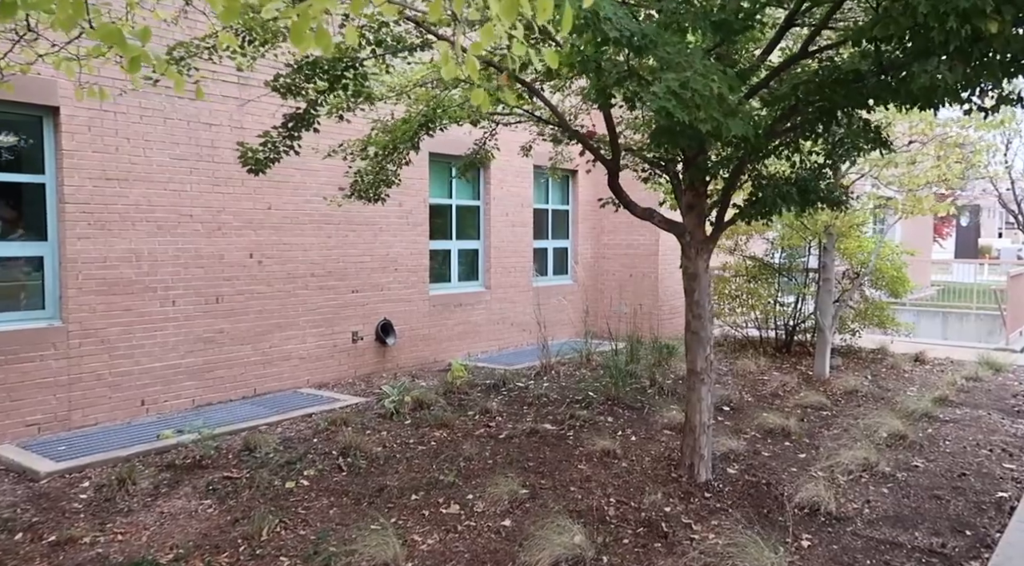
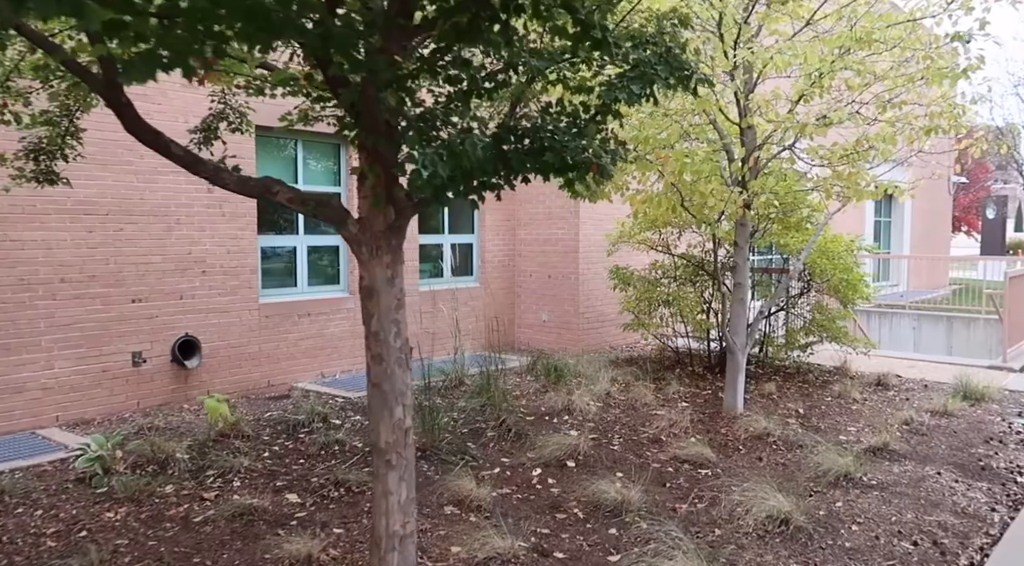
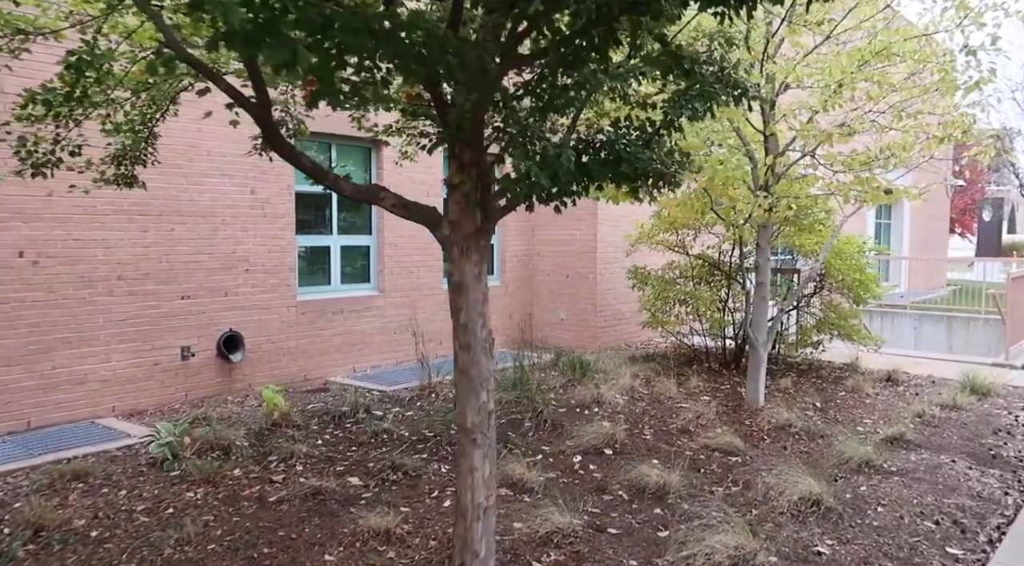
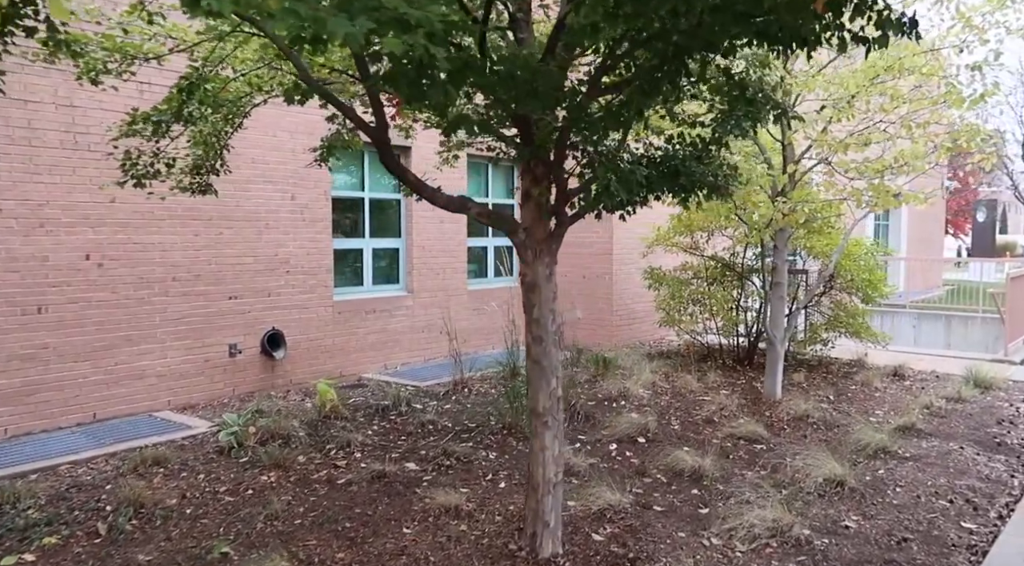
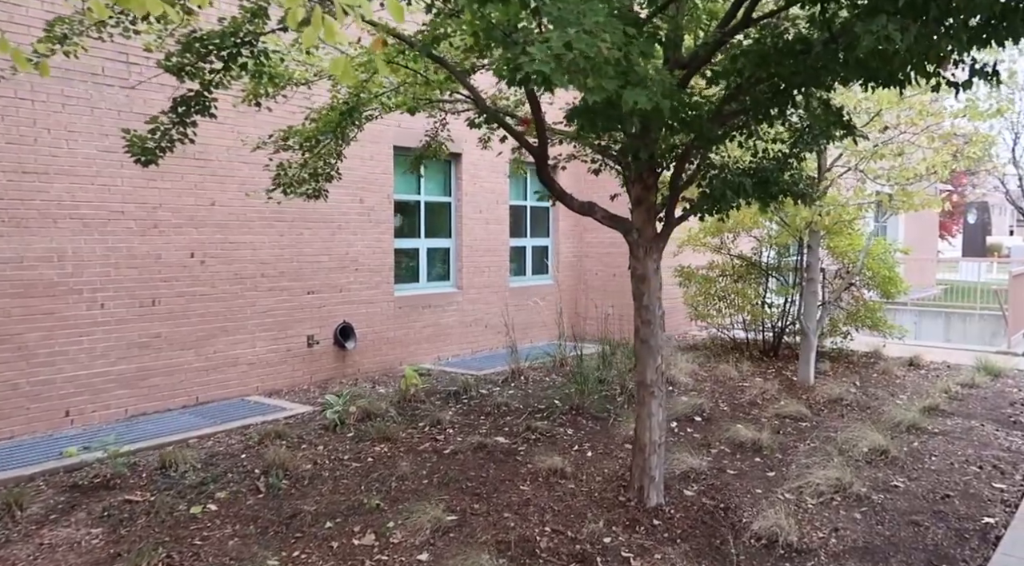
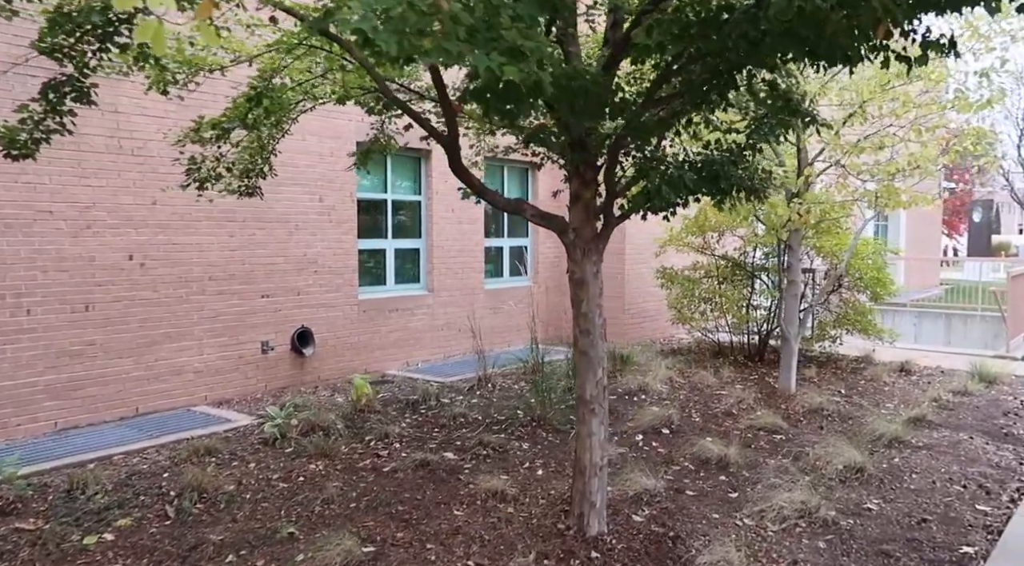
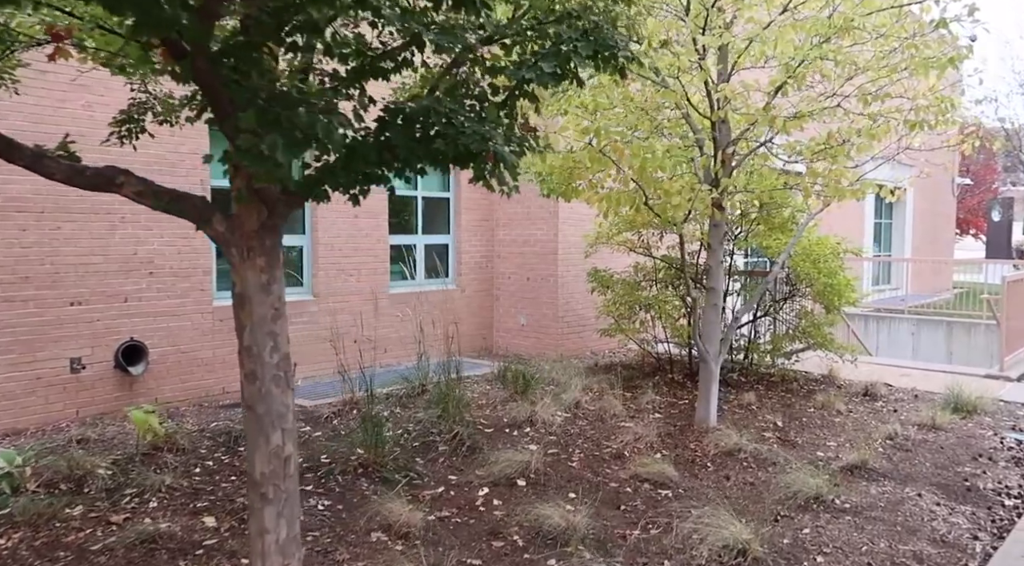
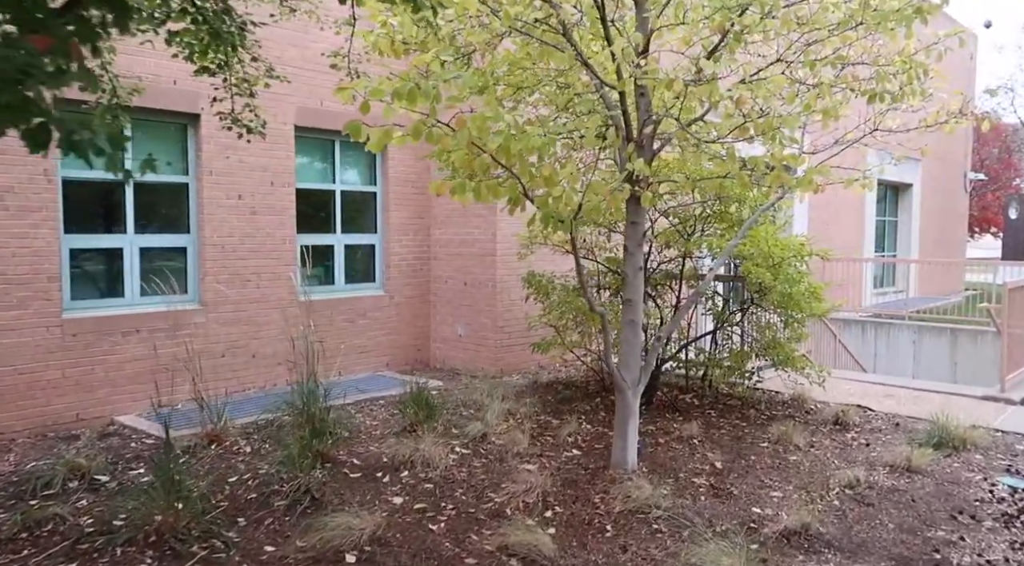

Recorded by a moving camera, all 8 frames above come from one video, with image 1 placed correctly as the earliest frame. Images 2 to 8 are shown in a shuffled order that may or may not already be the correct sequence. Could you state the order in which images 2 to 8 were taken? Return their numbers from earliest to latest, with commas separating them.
5, 6, 4, 3, 2, 7, 8
